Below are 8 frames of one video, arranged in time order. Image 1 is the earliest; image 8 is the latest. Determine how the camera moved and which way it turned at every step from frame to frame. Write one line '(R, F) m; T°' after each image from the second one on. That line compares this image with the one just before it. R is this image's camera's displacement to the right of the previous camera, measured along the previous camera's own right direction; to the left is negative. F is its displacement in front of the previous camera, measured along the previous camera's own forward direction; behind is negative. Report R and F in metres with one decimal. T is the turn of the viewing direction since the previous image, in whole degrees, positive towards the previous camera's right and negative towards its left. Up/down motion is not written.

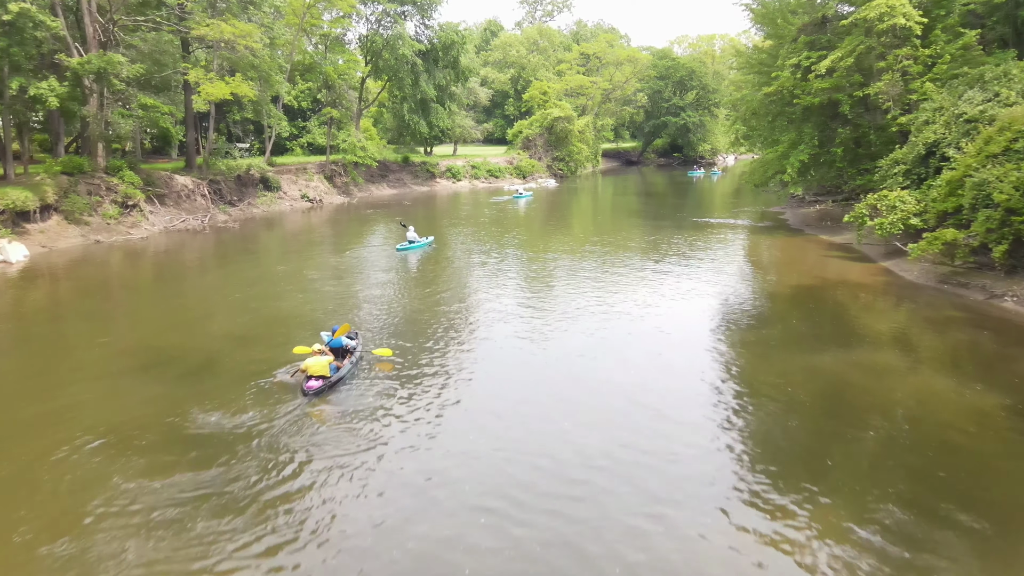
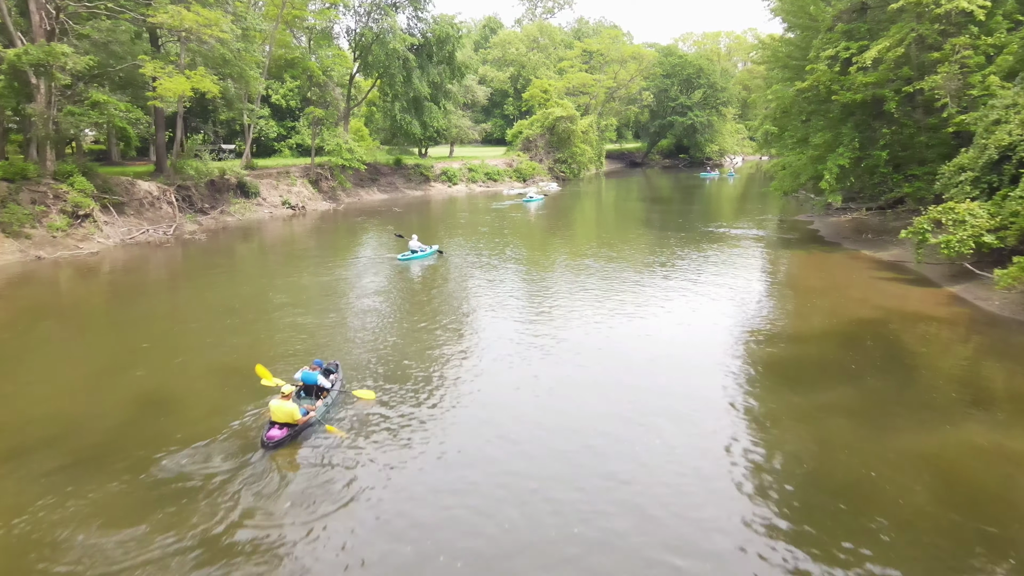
(0.0, +3.0) m; 0°
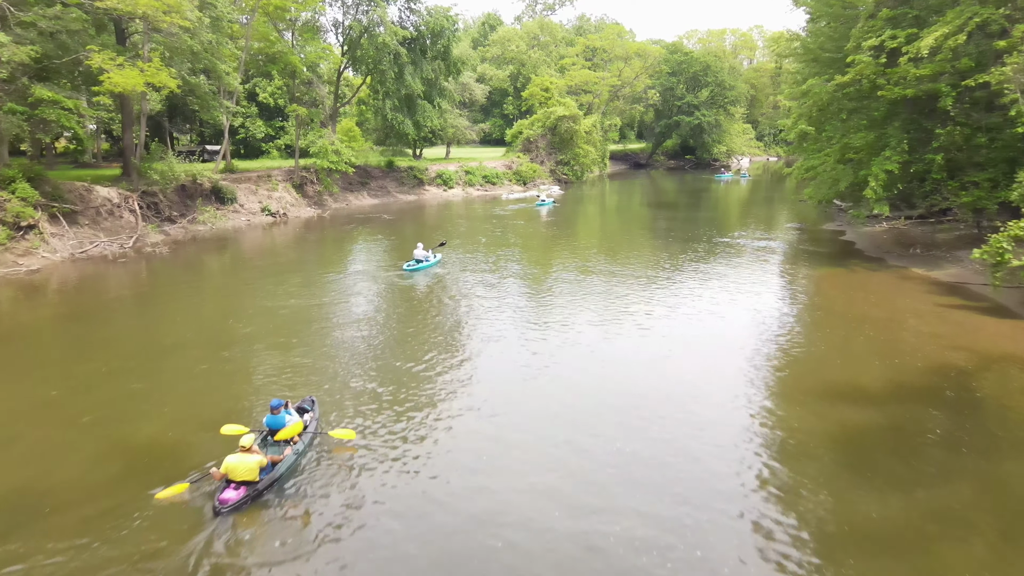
(0.0, +2.8) m; 0°
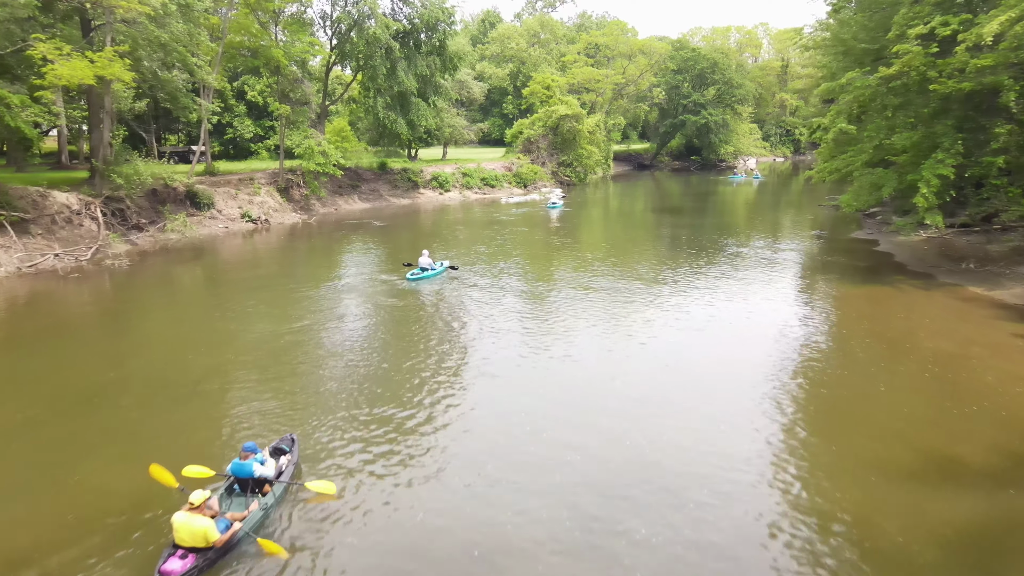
(0.0, +2.4) m; 0°
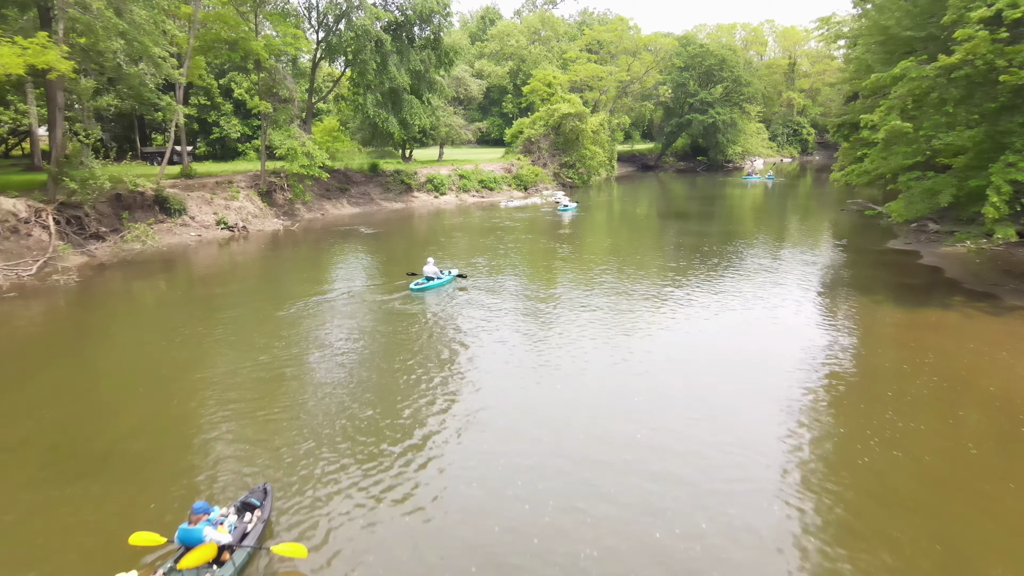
(0.0, +2.4) m; 0°
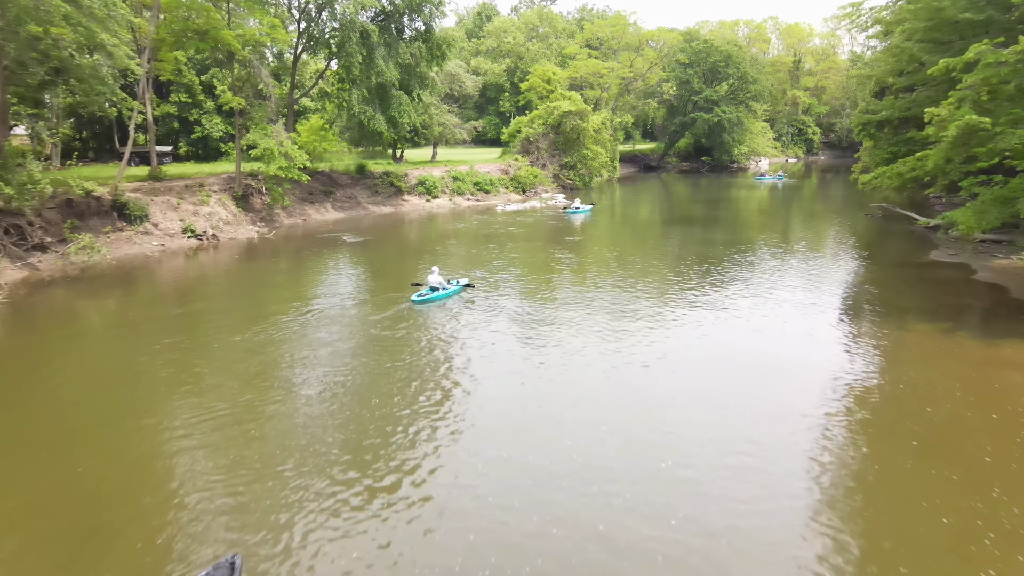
(0.0, +2.5) m; 0°
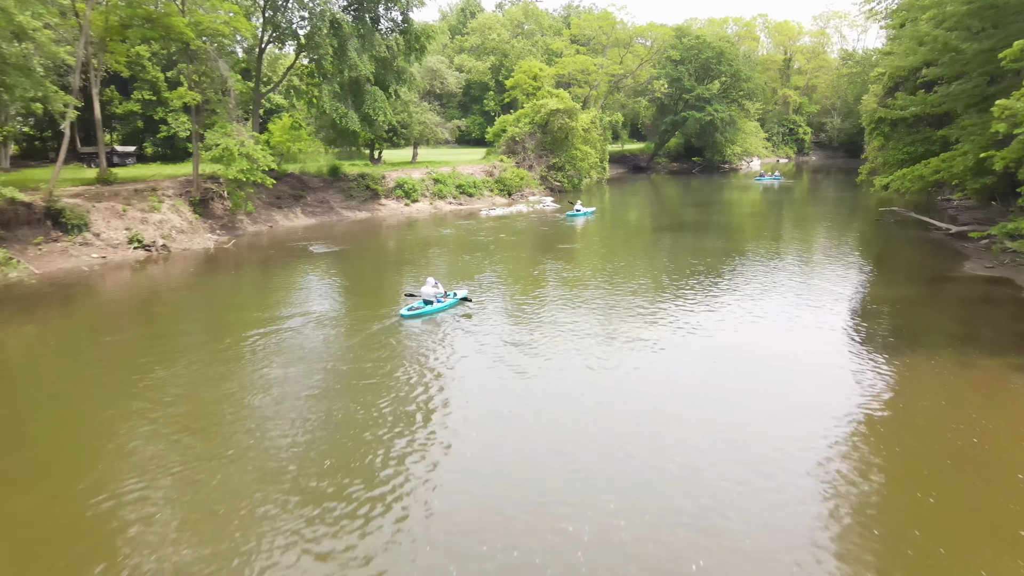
(0.0, +2.4) m; +1°
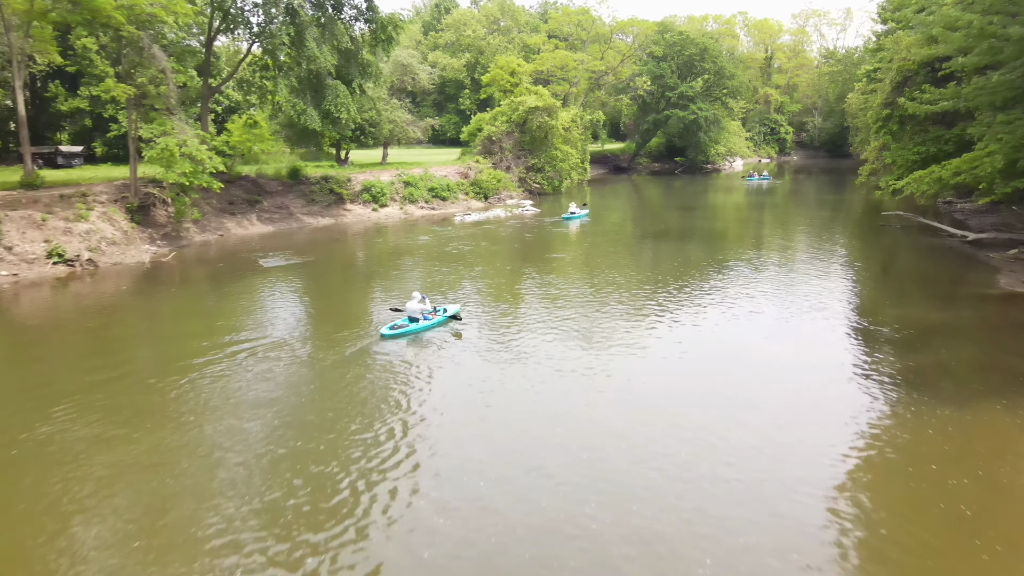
(0.0, +2.4) m; +2°
